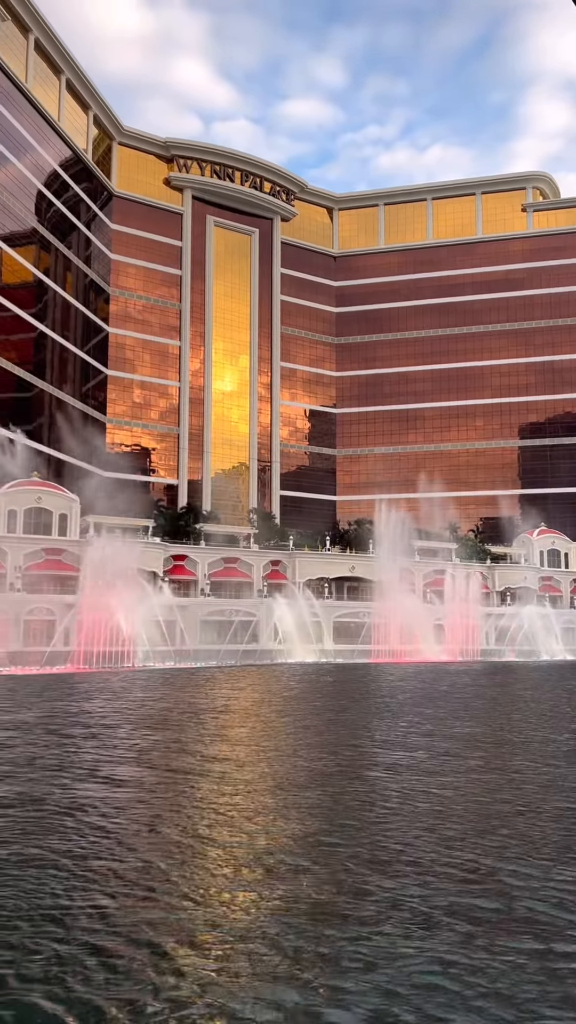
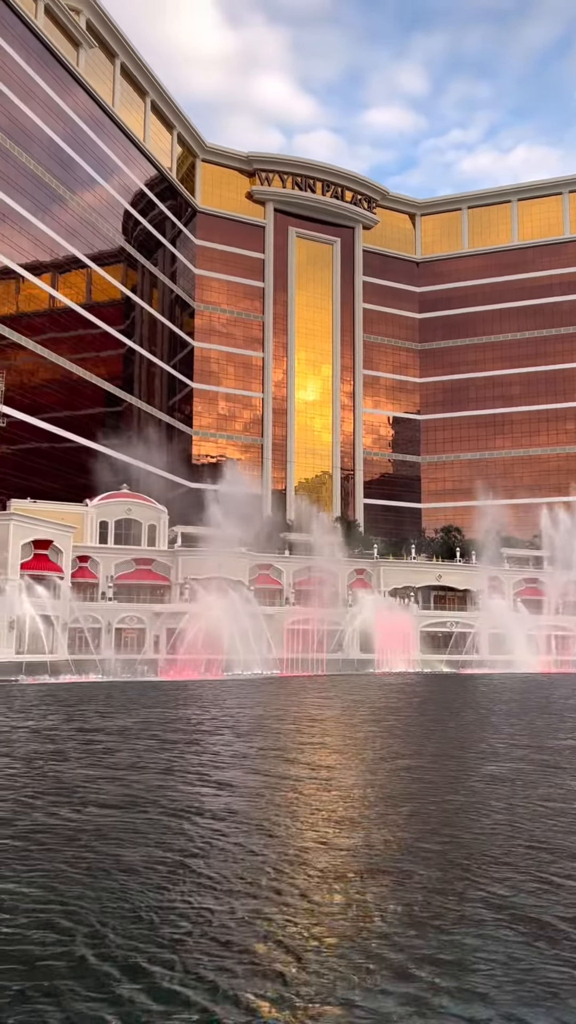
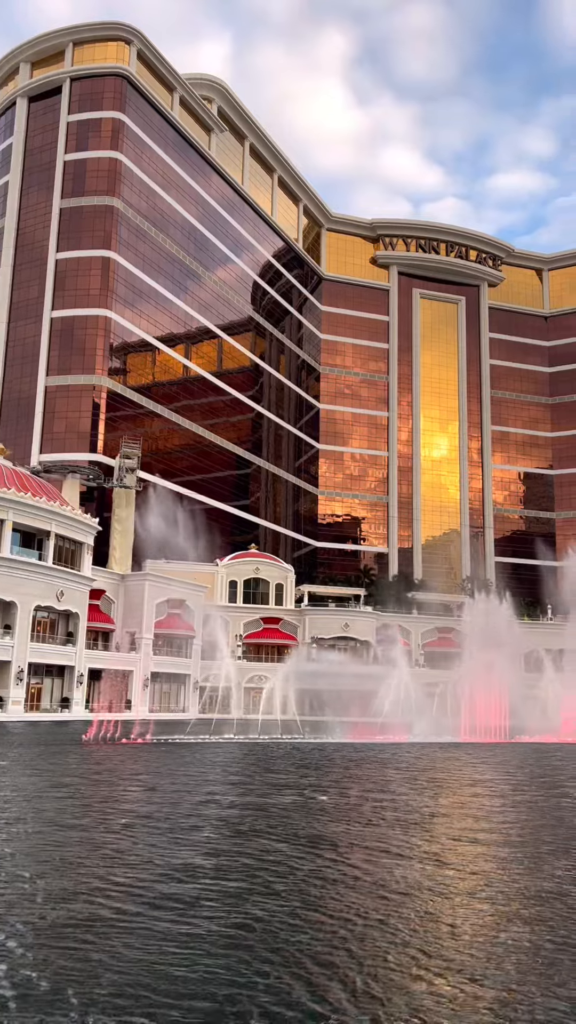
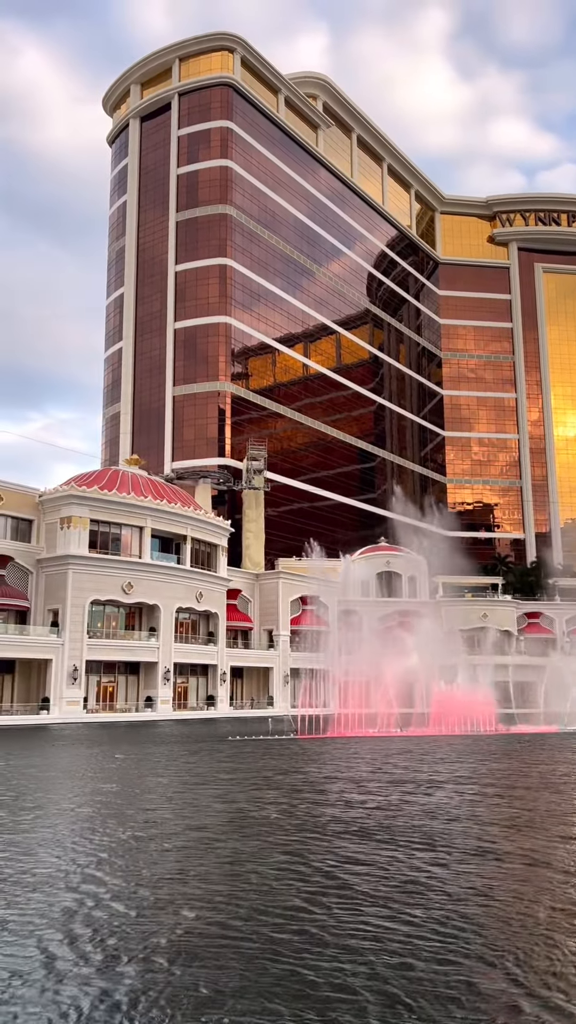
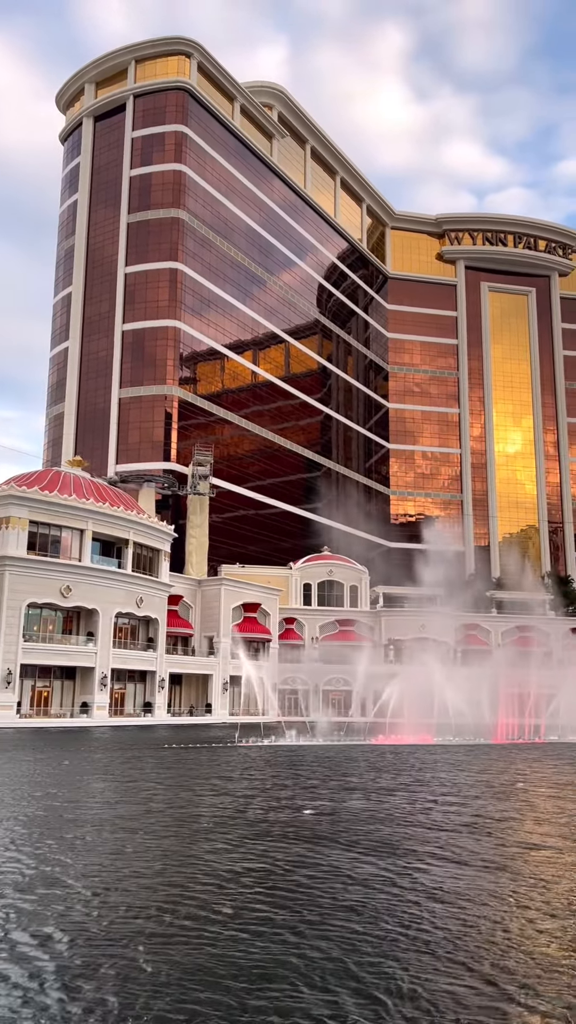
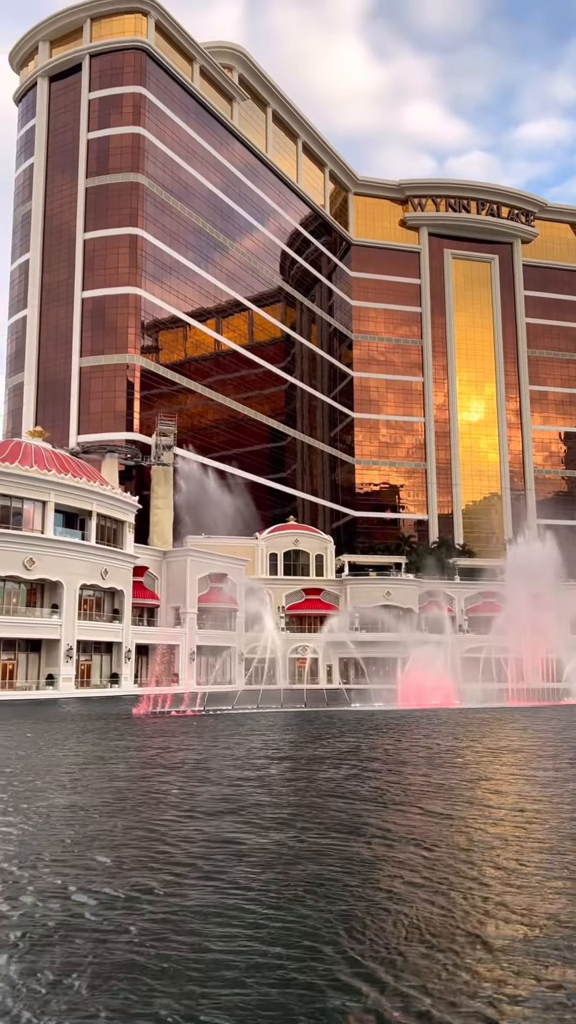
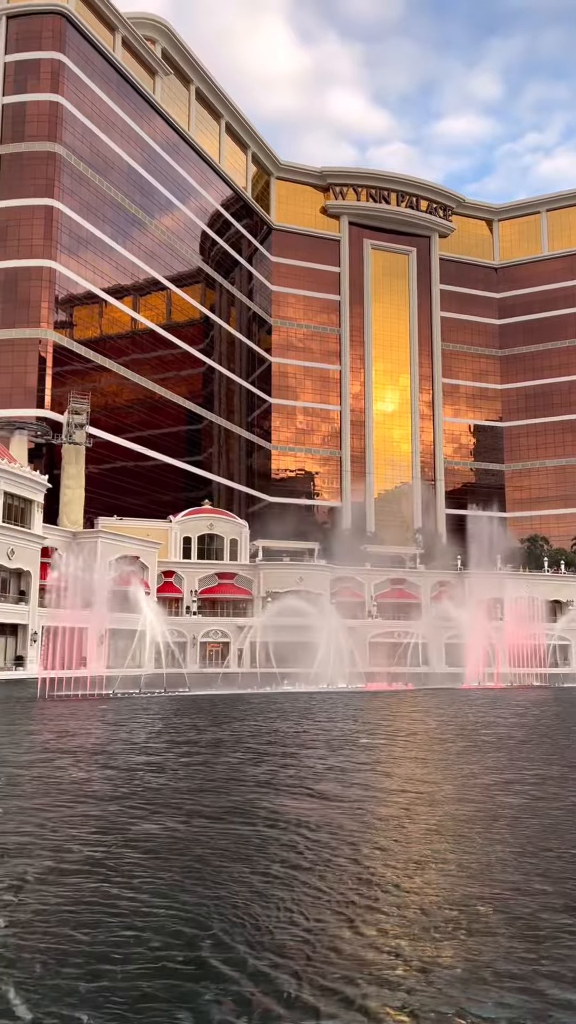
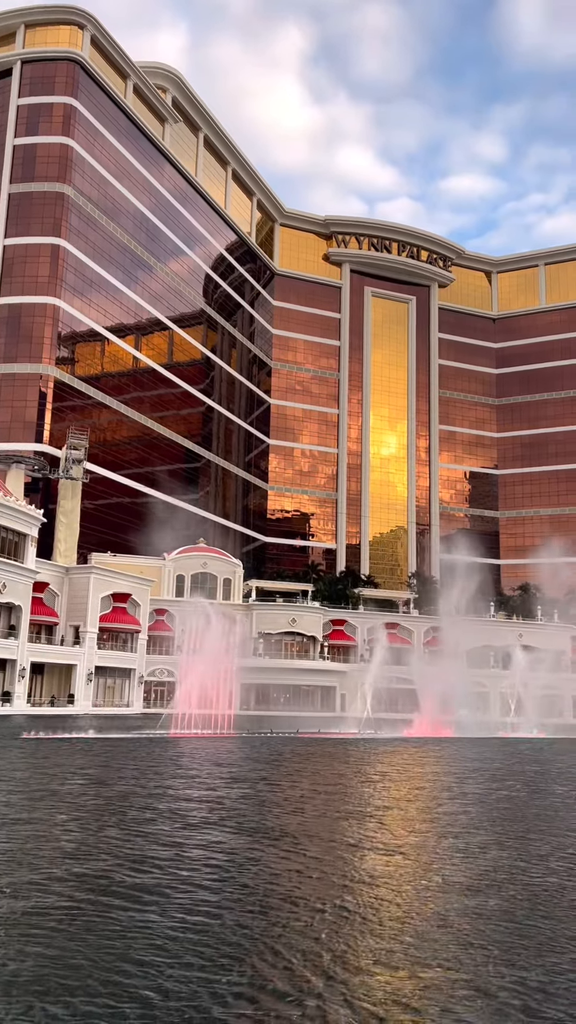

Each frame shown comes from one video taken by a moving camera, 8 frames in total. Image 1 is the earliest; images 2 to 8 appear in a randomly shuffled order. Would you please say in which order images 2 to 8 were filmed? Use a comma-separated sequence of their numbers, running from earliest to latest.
2, 7, 6, 4, 5, 3, 8
